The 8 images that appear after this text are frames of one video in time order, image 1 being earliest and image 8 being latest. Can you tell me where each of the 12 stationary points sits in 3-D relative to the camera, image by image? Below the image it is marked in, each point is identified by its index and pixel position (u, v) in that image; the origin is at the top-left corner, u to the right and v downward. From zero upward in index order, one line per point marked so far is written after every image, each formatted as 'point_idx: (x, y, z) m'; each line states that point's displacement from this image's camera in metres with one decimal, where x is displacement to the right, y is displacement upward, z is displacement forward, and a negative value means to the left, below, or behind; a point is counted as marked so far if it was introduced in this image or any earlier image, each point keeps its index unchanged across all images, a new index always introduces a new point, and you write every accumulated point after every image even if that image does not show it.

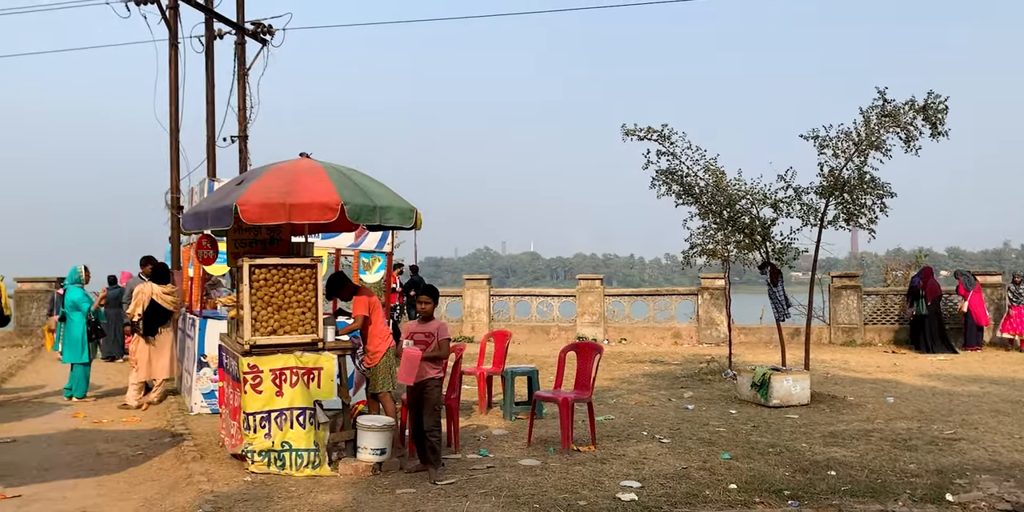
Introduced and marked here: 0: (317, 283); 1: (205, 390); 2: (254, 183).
0: (-1.4, -0.2, +6.2) m
1: (-3.0, -1.3, +8.6) m
2: (-1.8, +0.5, +6.2) m
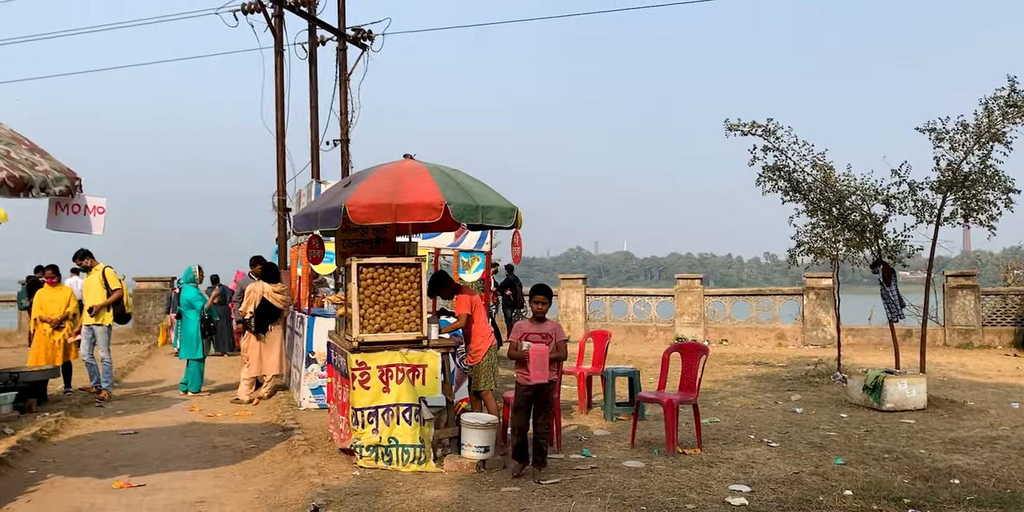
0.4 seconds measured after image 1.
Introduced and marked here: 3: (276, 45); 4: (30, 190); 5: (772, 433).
0: (-0.7, -0.2, +6.3) m
1: (-2.0, -1.3, +8.9) m
2: (-1.1, +0.5, +6.3) m
3: (-4.7, +4.2, +17.3) m
4: (-2.6, +0.4, +4.7) m
5: (+2.2, -1.5, +7.4) m
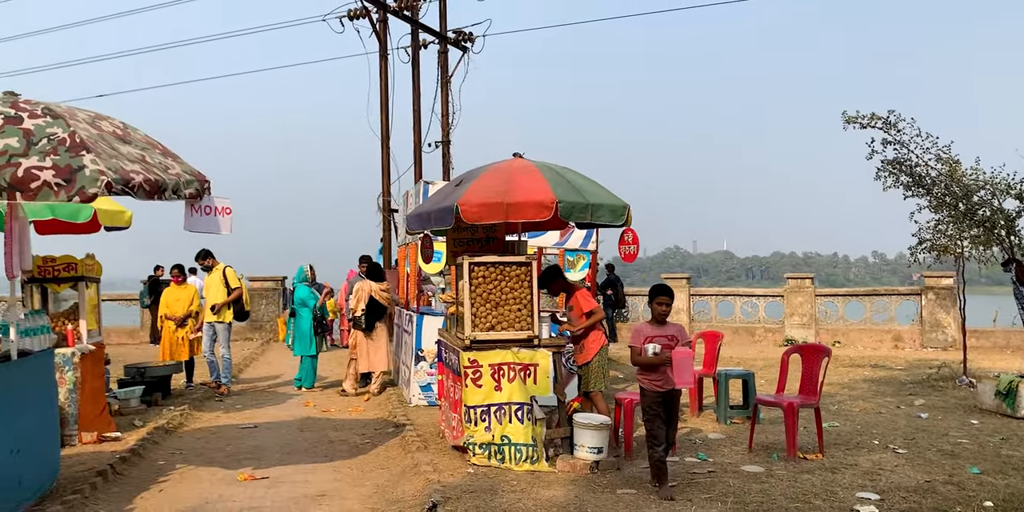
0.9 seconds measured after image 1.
0: (+0.1, -0.2, +6.3) m
1: (-0.9, -1.3, +9.0) m
2: (-0.3, +0.5, +6.3) m
3: (-2.7, +4.2, +17.7) m
4: (-2.0, +0.4, +4.9) m
5: (+3.1, -1.5, +7.1) m
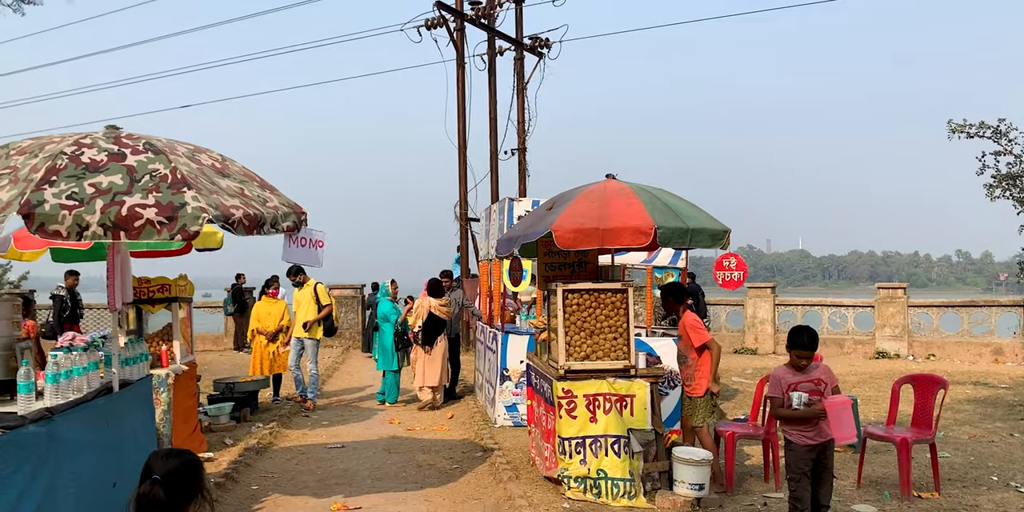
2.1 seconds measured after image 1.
0: (+0.8, -0.4, +6.1) m
1: (-0.1, -1.5, +8.9) m
2: (+0.4, +0.3, +6.2) m
3: (-1.1, +4.0, +17.6) m
4: (-1.4, +0.2, +4.9) m
5: (+3.9, -1.7, +6.6) m
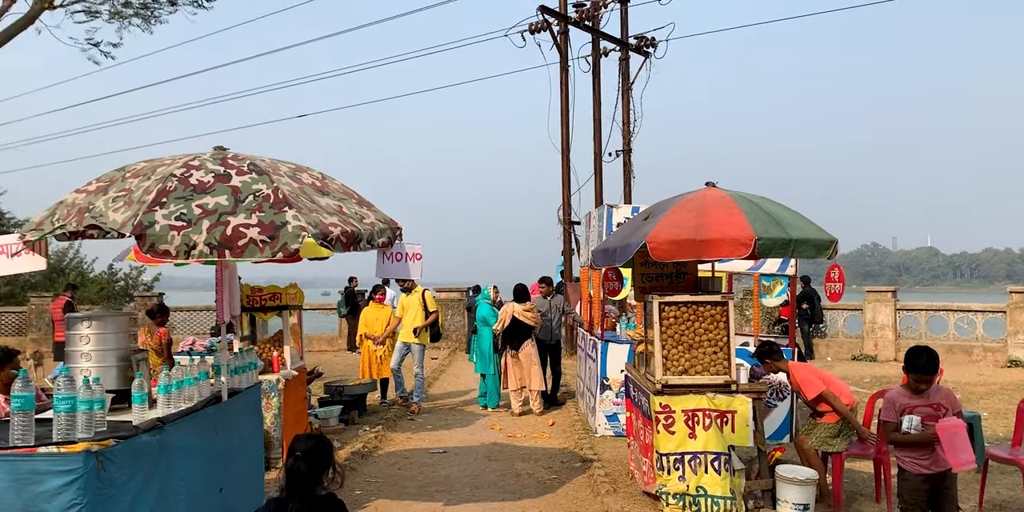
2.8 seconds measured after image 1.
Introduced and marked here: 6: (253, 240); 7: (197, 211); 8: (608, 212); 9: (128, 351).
0: (+1.5, -0.4, +5.9) m
1: (+1.0, -1.6, +8.8) m
2: (+1.0, +0.3, +6.0) m
3: (+1.0, +3.9, +17.6) m
4: (-0.9, +0.1, +5.0) m
5: (+4.6, -1.7, +6.1) m
6: (-1.3, +0.1, +4.5) m
7: (-1.6, +0.2, +4.5) m
8: (+1.0, +0.5, +8.9) m
9: (-2.3, -0.6, +5.2) m
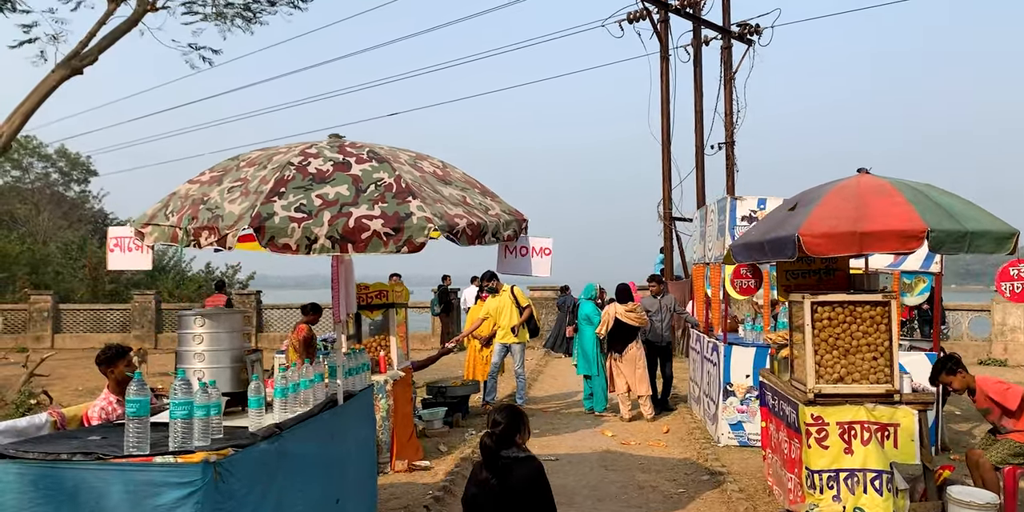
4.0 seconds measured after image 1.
0: (+2.3, -0.4, +5.3) m
1: (+2.1, -1.5, +8.2) m
2: (+1.9, +0.3, +5.4) m
3: (+2.9, +4.0, +17.0) m
4: (-0.1, +0.1, +4.6) m
5: (+5.4, -1.7, +5.1) m
6: (-0.6, +0.1, +4.1) m
7: (-0.9, +0.3, +4.2) m
8: (+2.1, +0.5, +8.3) m
9: (-1.5, -0.5, +4.9) m
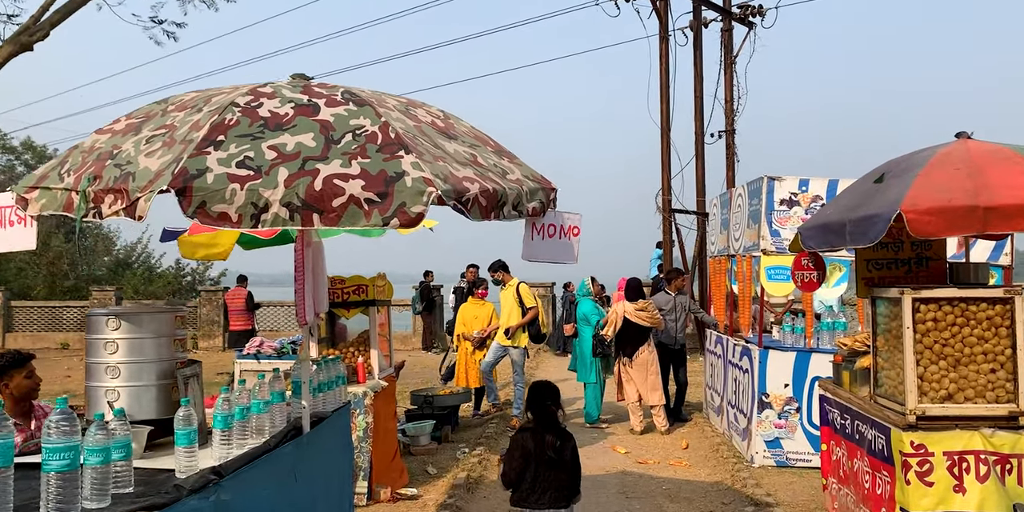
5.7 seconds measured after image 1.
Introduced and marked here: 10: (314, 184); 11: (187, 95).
0: (+2.4, -0.3, +4.1) m
1: (+2.1, -1.5, +7.0) m
2: (+2.0, +0.4, +4.3) m
3: (+2.7, +4.1, +15.8) m
4: (0.0, +0.2, +3.4) m
5: (+5.5, -1.6, +4.1) m
6: (-0.5, +0.2, +2.9) m
7: (-0.8, +0.3, +3.0) m
8: (+2.1, +0.6, +7.1) m
9: (-1.4, -0.4, +3.6) m
10: (-0.7, +0.2, +2.9) m
11: (-1.3, +0.7, +3.5) m
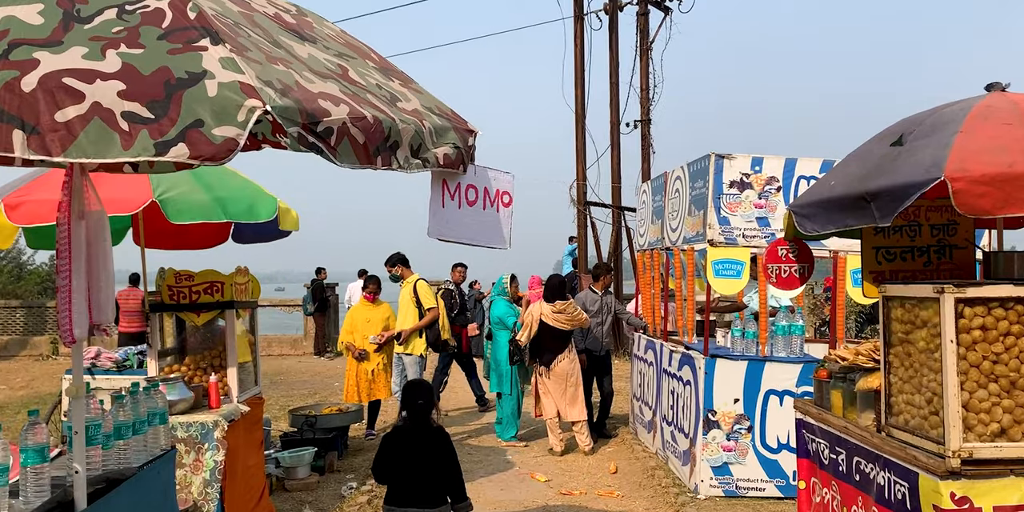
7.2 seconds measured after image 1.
0: (+2.0, -0.3, +3.1) m
1: (+1.4, -1.4, +5.9) m
2: (+1.6, +0.4, +3.2) m
3: (+1.1, +4.2, +14.7) m
4: (-0.3, +0.2, +2.1) m
5: (+5.1, -1.6, +3.4) m
6: (-0.7, +0.3, +1.5) m
7: (-1.0, +0.4, +1.6) m
8: (+1.4, +0.6, +6.0) m
9: (-1.7, -0.4, +2.2) m
10: (-0.8, +0.3, +1.5) m
11: (-1.6, +0.7, +2.1) m
